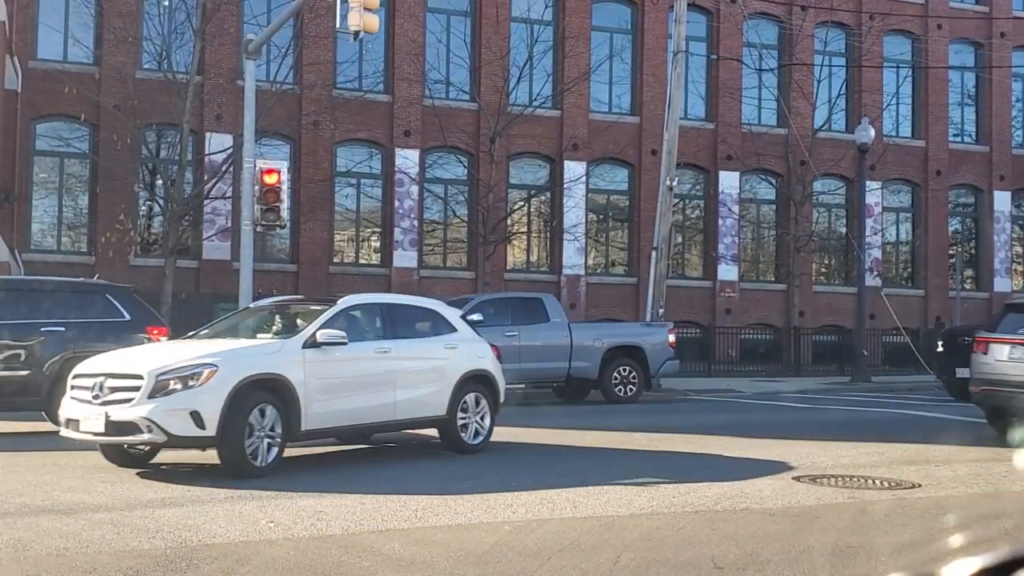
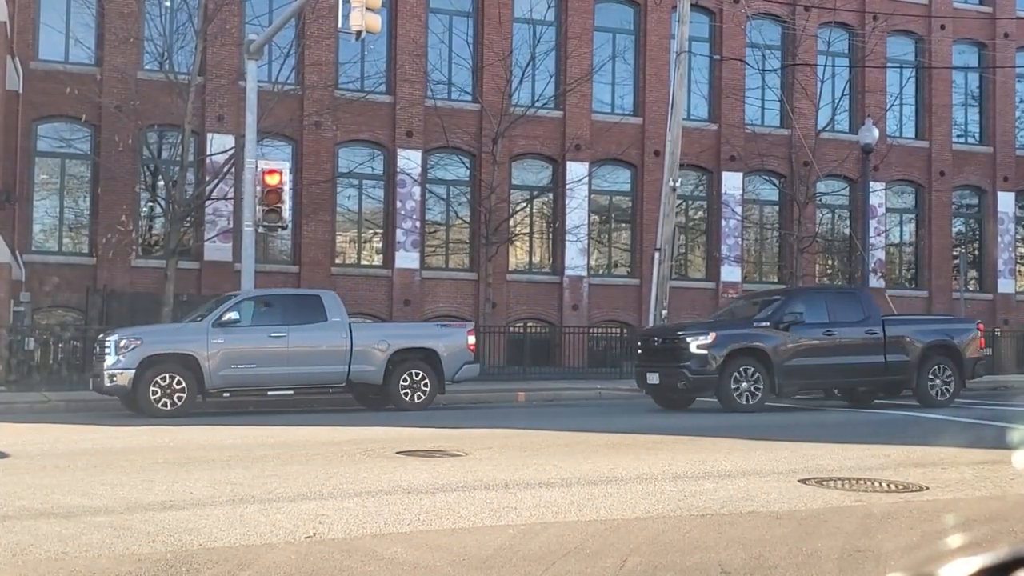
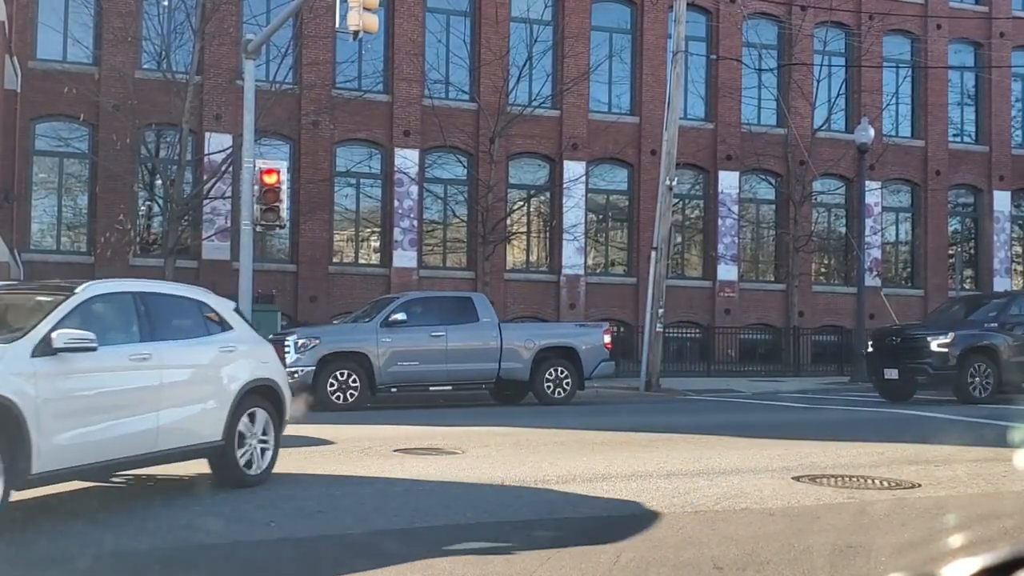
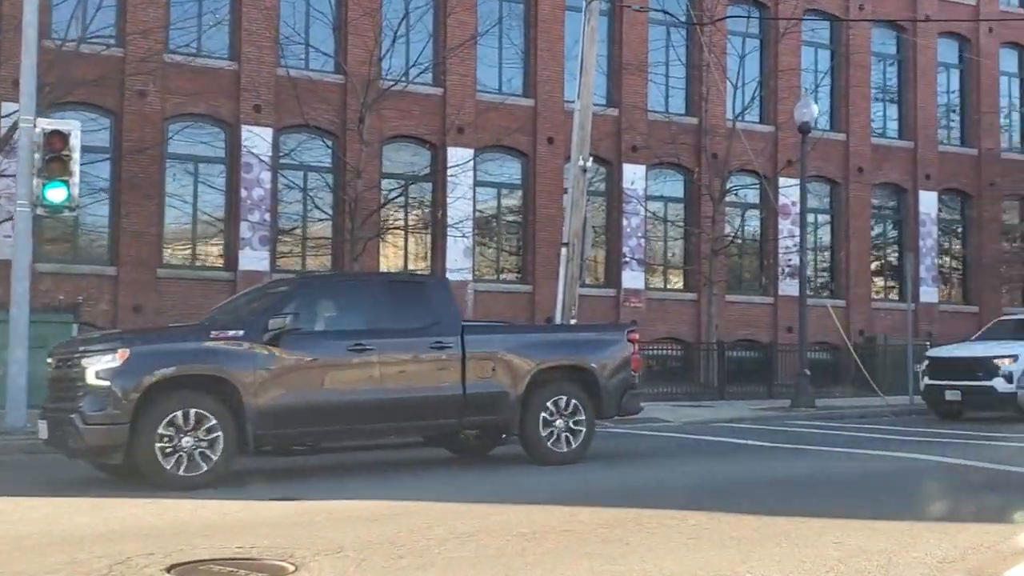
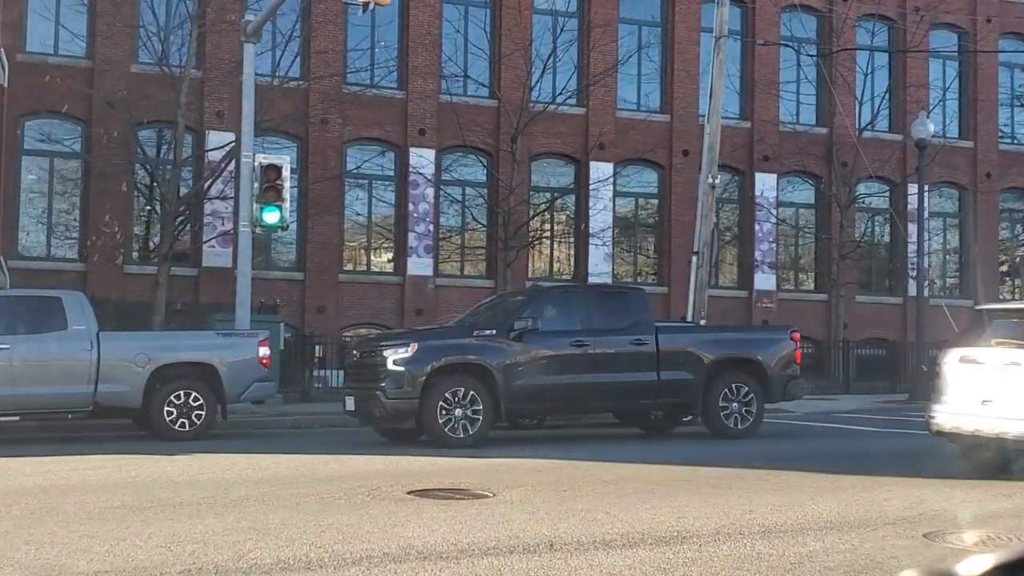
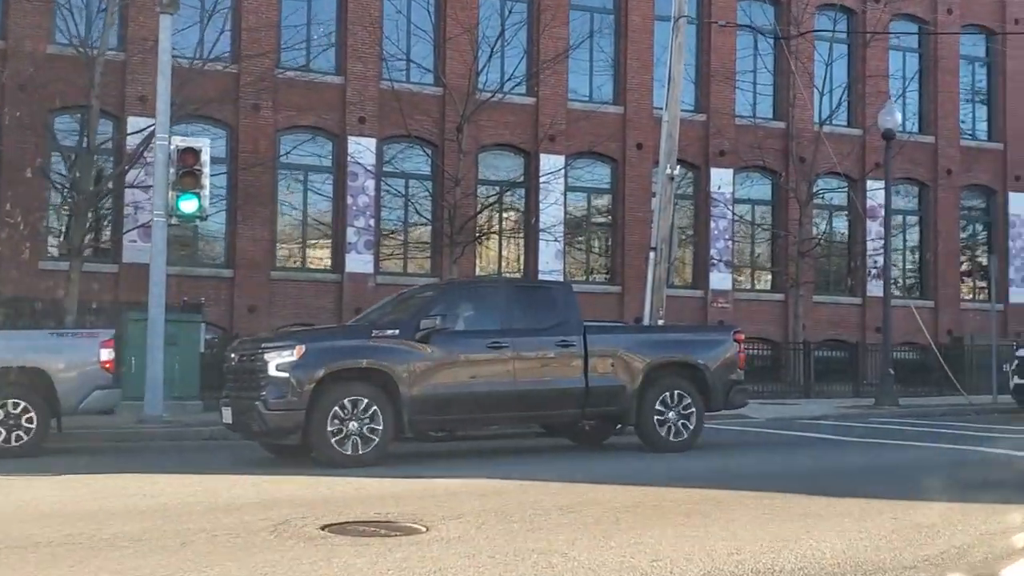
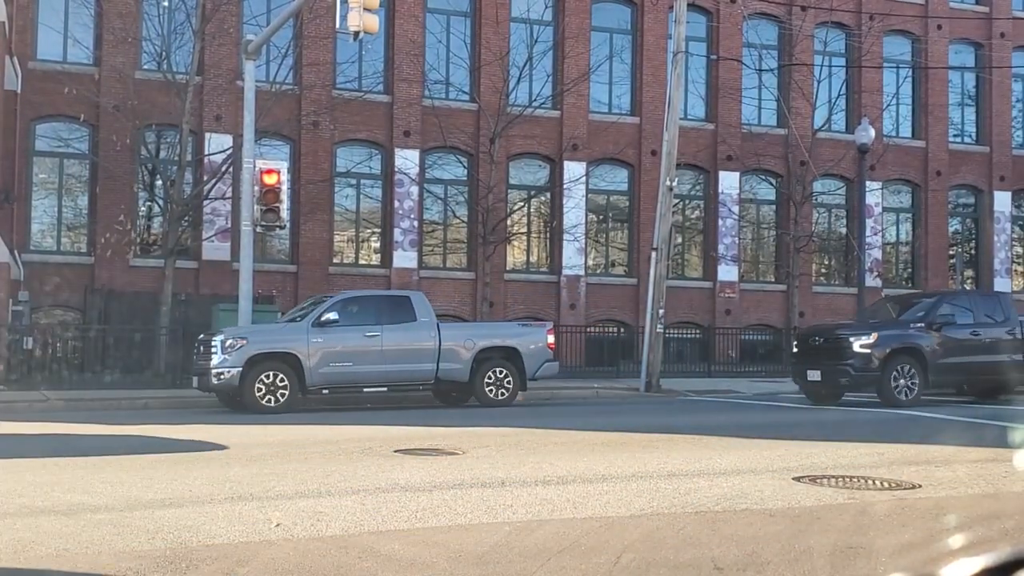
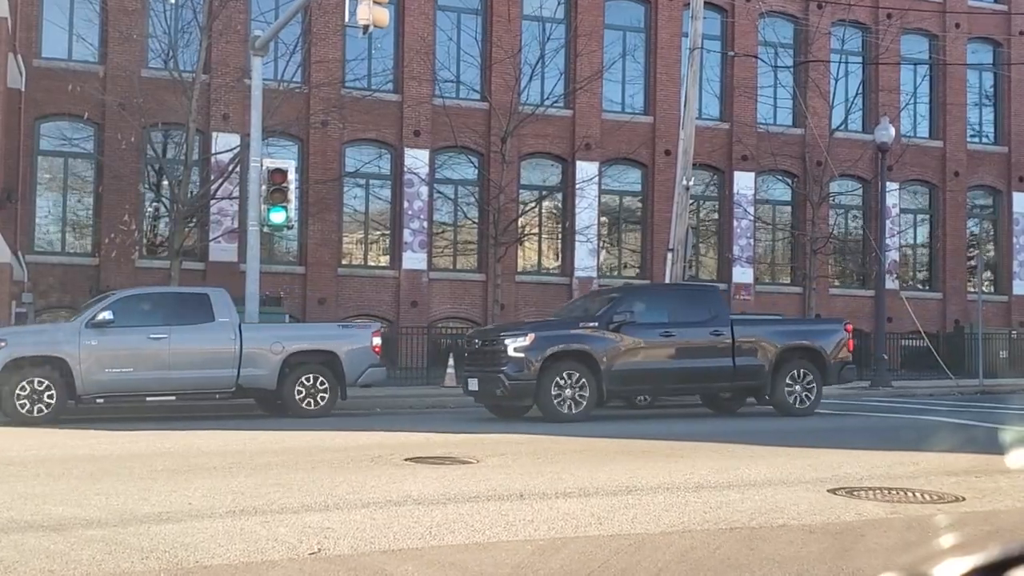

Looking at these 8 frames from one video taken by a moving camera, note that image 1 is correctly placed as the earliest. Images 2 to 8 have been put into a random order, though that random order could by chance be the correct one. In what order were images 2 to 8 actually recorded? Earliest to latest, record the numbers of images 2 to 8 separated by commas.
3, 7, 2, 8, 5, 6, 4
